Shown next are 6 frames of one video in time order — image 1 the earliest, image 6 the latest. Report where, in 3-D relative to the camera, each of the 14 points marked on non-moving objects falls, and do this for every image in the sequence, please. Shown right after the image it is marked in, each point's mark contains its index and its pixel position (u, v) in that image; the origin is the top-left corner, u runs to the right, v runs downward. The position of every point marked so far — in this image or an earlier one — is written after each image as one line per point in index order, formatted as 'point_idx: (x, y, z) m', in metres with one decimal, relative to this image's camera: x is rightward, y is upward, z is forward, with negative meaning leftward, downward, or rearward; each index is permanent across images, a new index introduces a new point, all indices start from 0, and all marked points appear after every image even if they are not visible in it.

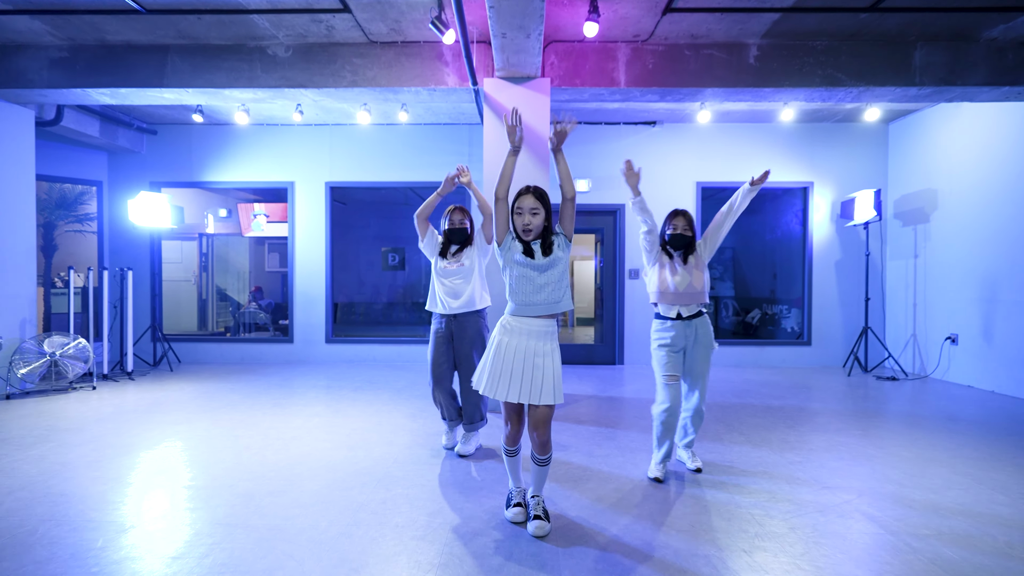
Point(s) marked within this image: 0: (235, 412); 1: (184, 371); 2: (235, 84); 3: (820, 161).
0: (-2.5, -1.1, +4.2) m
1: (-4.2, -1.1, +6.0) m
2: (-2.6, +1.9, +4.4) m
3: (+4.1, +1.7, +6.3) m
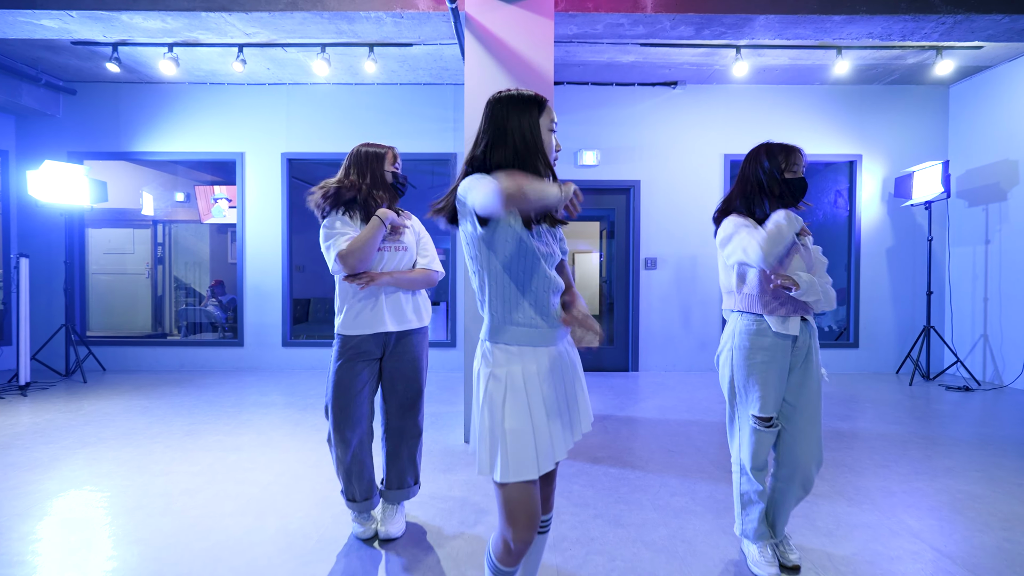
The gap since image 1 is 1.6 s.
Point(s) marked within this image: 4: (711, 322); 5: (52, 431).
0: (-2.6, -1.1, +3.2) m
1: (-4.3, -1.0, +4.9) m
2: (-2.7, +2.0, +3.3) m
3: (+4.1, +1.8, +5.3) m
4: (+2.3, -0.4, +5.3) m
5: (-3.5, -1.1, +3.5) m
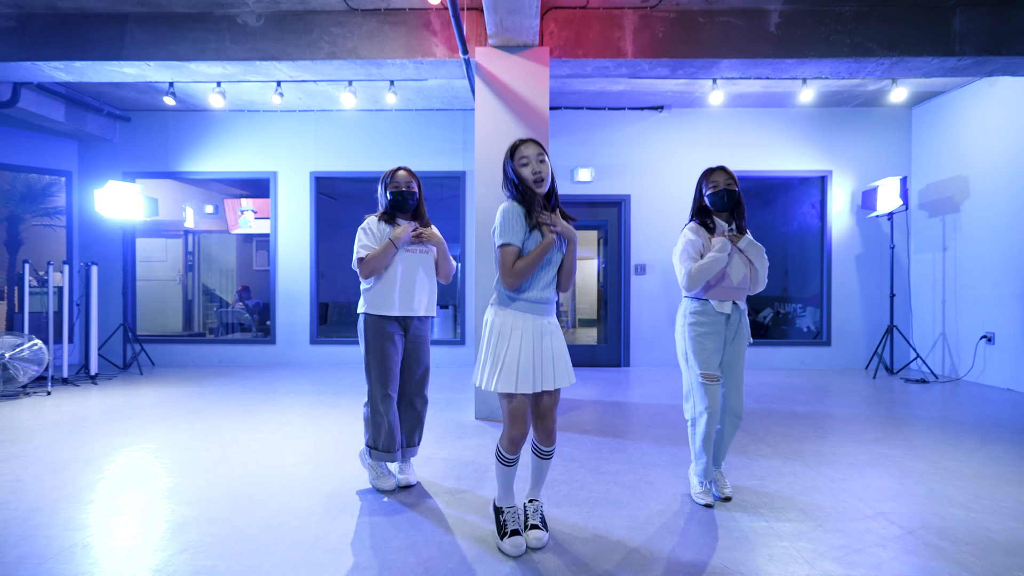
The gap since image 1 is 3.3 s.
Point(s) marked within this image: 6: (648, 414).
0: (-2.5, -1.1, +3.8) m
1: (-4.3, -1.0, +5.6) m
2: (-2.7, +2.0, +4.0) m
3: (+4.1, +1.7, +5.8) m
4: (+2.3, -0.4, +5.9) m
5: (-3.4, -1.1, +4.2) m
6: (+1.1, -1.1, +3.9) m
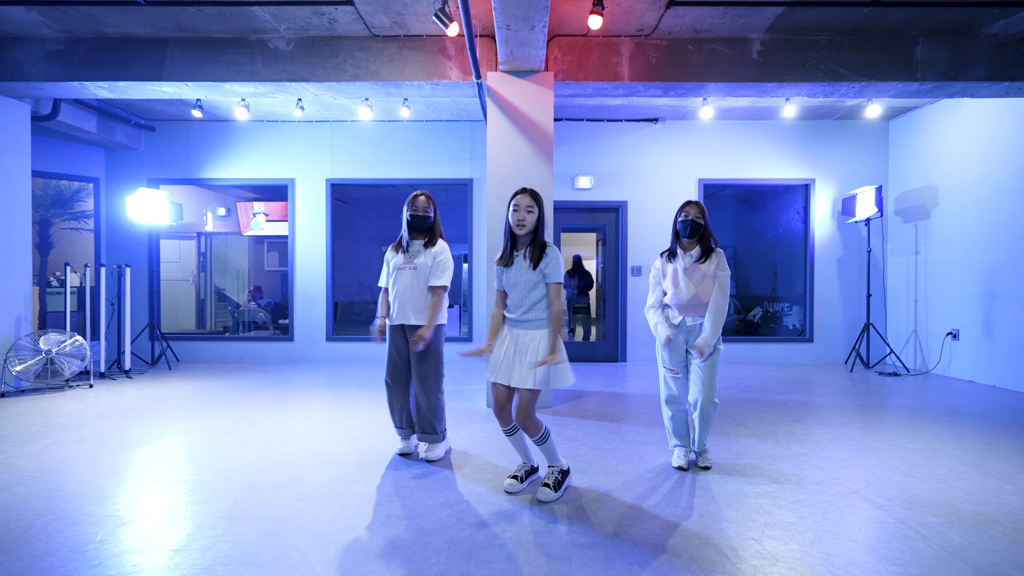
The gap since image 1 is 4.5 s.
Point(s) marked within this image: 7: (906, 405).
0: (-2.5, -1.1, +4.2) m
1: (-4.2, -1.0, +5.9) m
2: (-2.6, +2.0, +4.4) m
3: (+4.2, +1.7, +6.3) m
4: (+2.4, -0.4, +6.3) m
5: (-3.4, -1.1, +4.6) m
6: (+1.2, -1.1, +4.3) m
7: (+3.8, -1.1, +4.5) m
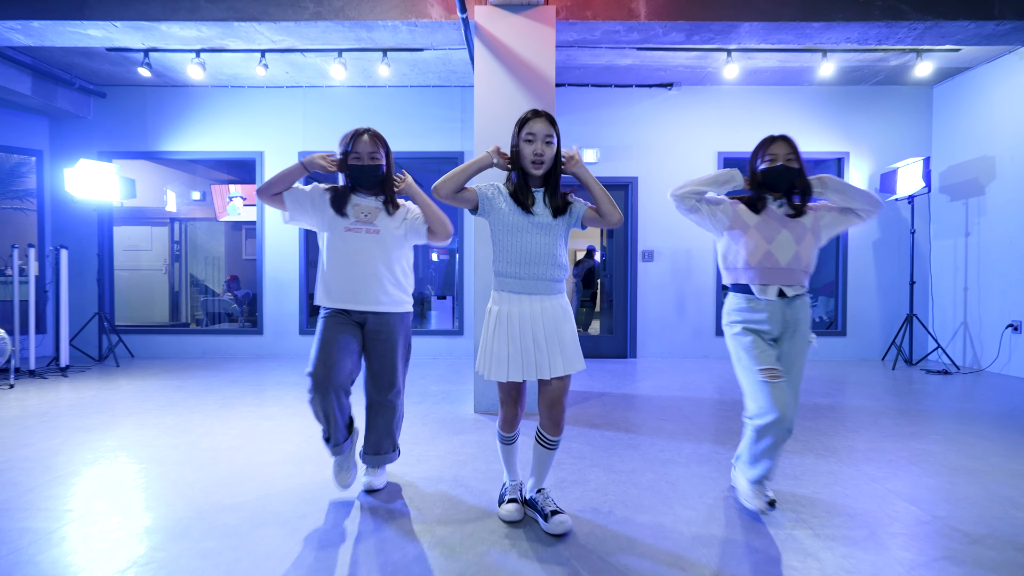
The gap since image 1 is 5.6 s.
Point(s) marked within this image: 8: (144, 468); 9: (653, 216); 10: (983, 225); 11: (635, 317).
0: (-2.5, -1.0, +3.5) m
1: (-4.3, -0.9, +5.2) m
2: (-2.6, +2.1, +3.6) m
3: (+4.1, +1.9, +5.6) m
4: (+2.3, -0.3, +5.6) m
5: (-3.4, -1.0, +3.9) m
6: (+1.1, -0.9, +3.6) m
7: (+3.7, -1.0, +3.8) m
8: (-2.0, -1.0, +2.5) m
9: (+1.7, +0.9, +5.6) m
10: (+5.0, +0.7, +4.9) m
11: (+1.5, -0.3, +5.6) m
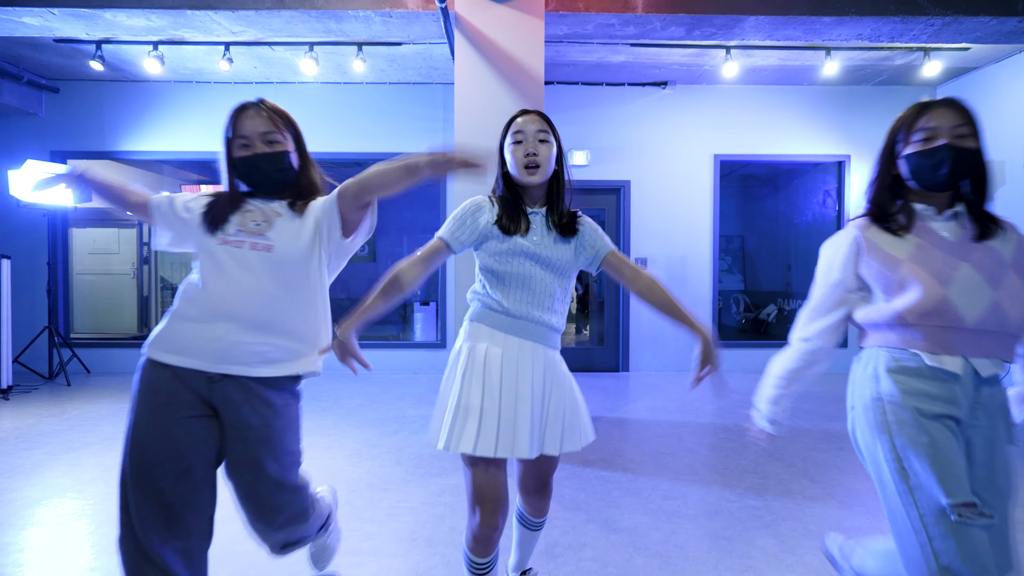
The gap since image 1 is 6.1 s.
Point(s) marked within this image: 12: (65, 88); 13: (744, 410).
0: (-2.6, -1.1, +3.1) m
1: (-4.4, -1.0, +4.8) m
2: (-2.8, +2.0, +3.3) m
3: (+4.0, +1.8, +5.3) m
4: (+2.2, -0.4, +5.3) m
5: (-3.5, -1.1, +3.5) m
6: (+1.0, -1.0, +3.3) m
7: (+3.6, -1.1, +3.6) m
8: (-2.1, -1.1, +2.2) m
9: (+1.5, +0.8, +5.3) m
10: (+4.9, +0.6, +4.7) m
11: (+1.3, -0.5, +5.3) m
12: (-5.2, +2.3, +5.4) m
13: (+2.0, -1.0, +4.0) m
